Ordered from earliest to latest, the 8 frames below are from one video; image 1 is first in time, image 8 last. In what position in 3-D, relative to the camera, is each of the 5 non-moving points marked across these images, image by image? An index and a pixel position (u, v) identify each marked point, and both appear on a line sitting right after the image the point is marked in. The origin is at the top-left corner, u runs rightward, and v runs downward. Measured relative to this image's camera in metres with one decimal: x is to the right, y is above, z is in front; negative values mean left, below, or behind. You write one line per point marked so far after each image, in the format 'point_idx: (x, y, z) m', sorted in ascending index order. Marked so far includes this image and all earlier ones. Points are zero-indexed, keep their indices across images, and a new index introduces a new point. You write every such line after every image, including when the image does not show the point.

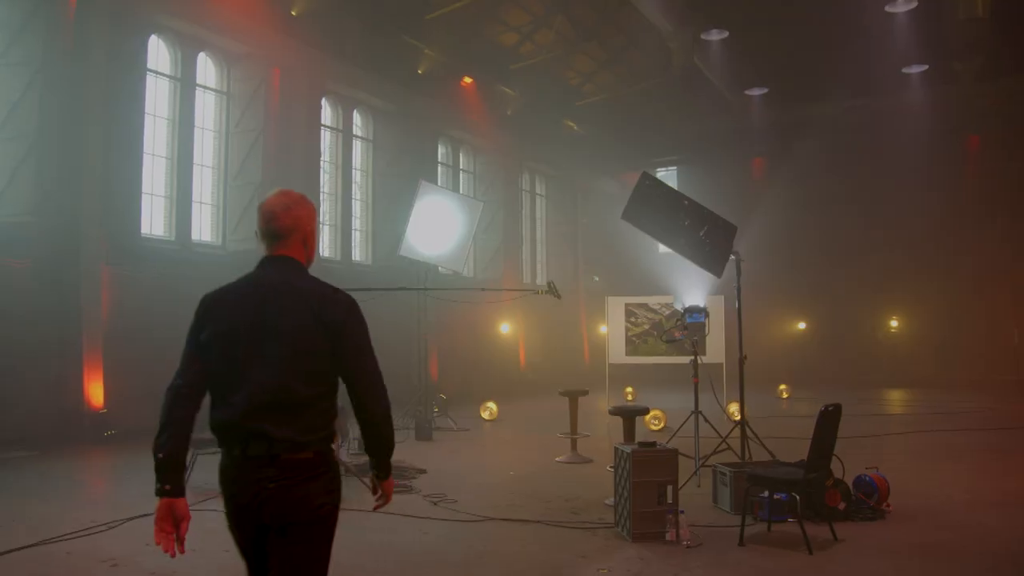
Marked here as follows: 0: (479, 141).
0: (-0.8, +3.6, +17.7) m
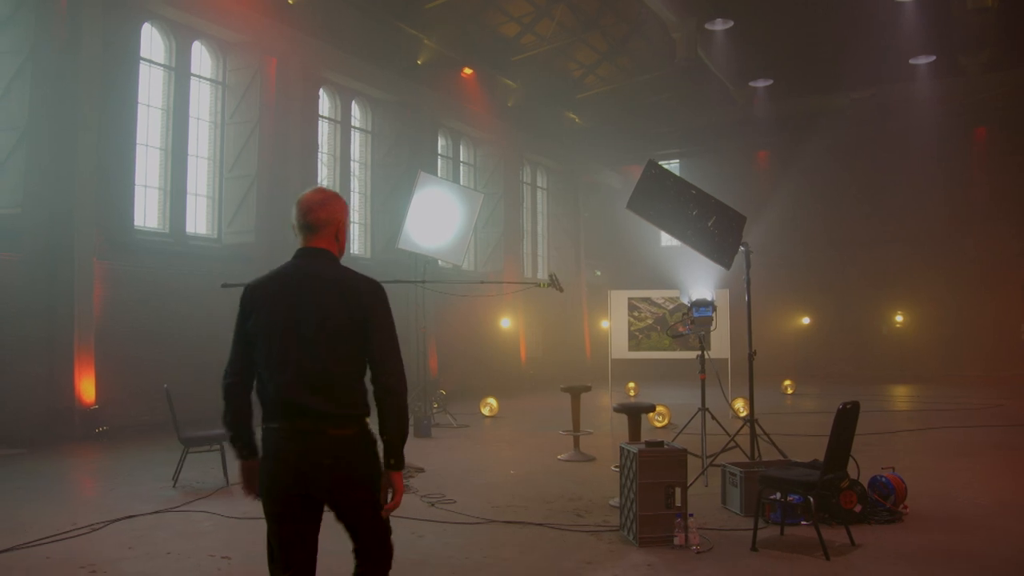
0: (-0.8, +3.8, +17.4) m
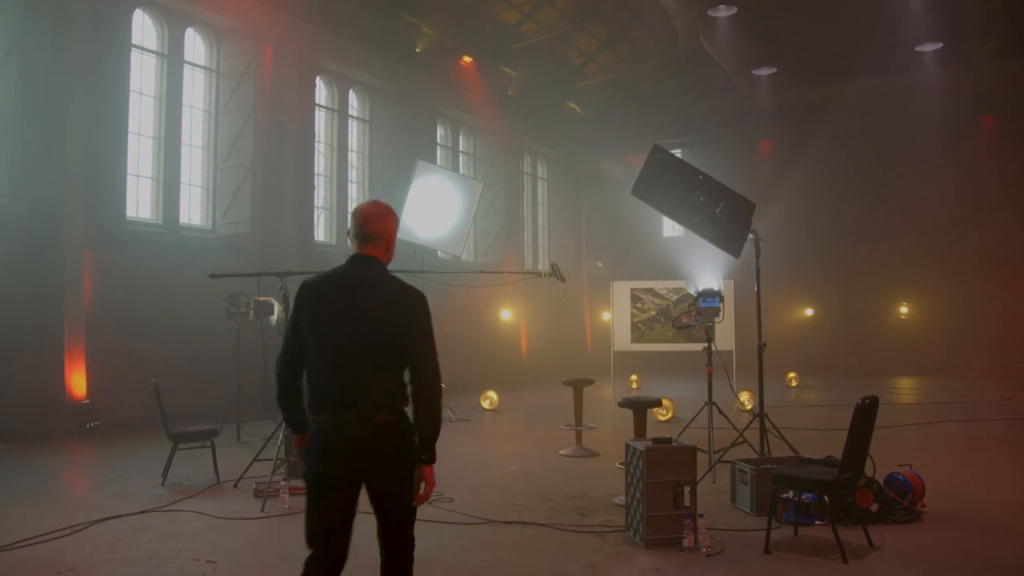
0: (-0.8, +4.0, +17.2) m
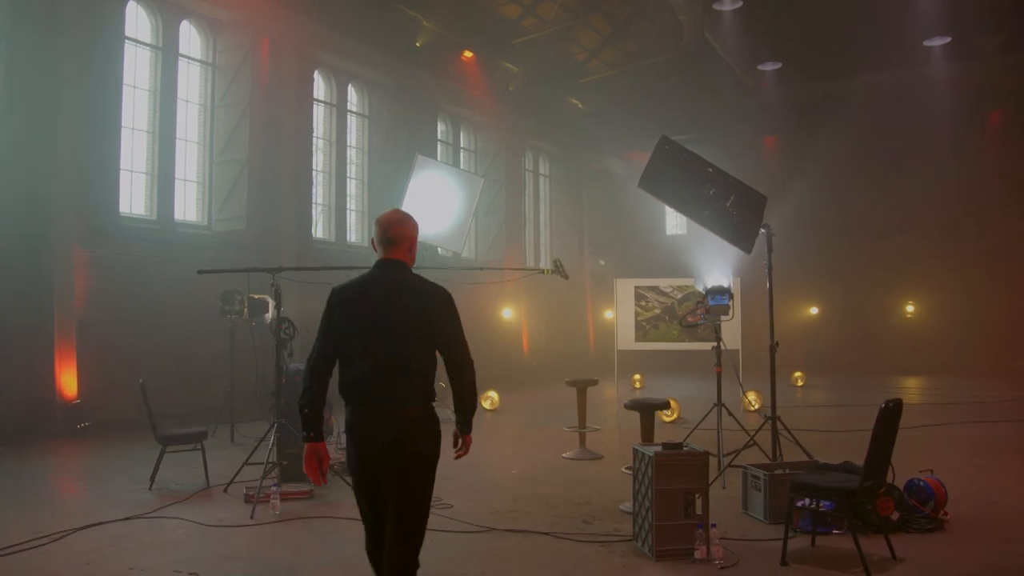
0: (-0.8, +4.0, +16.9) m
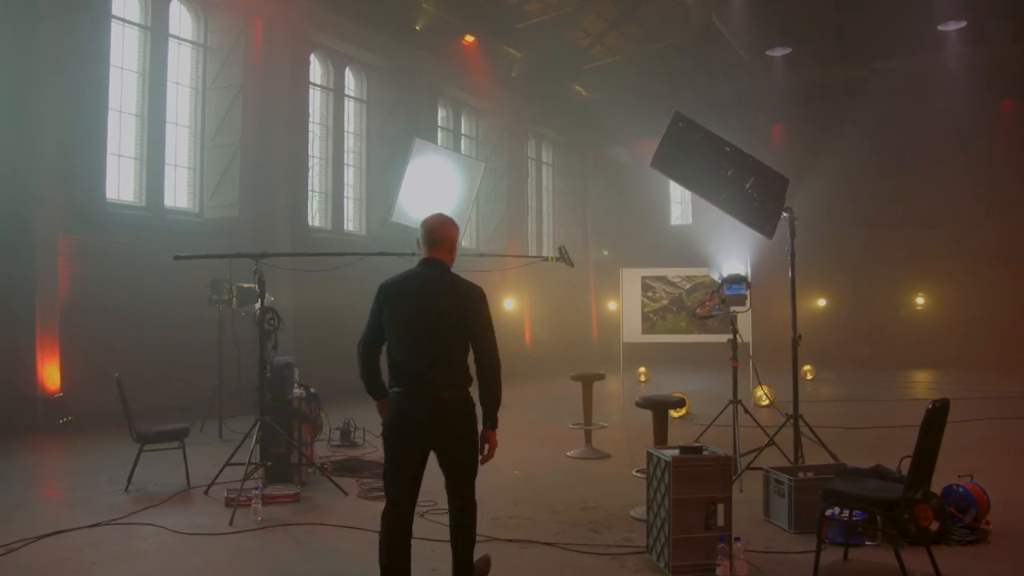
0: (-0.7, +4.2, +16.5) m
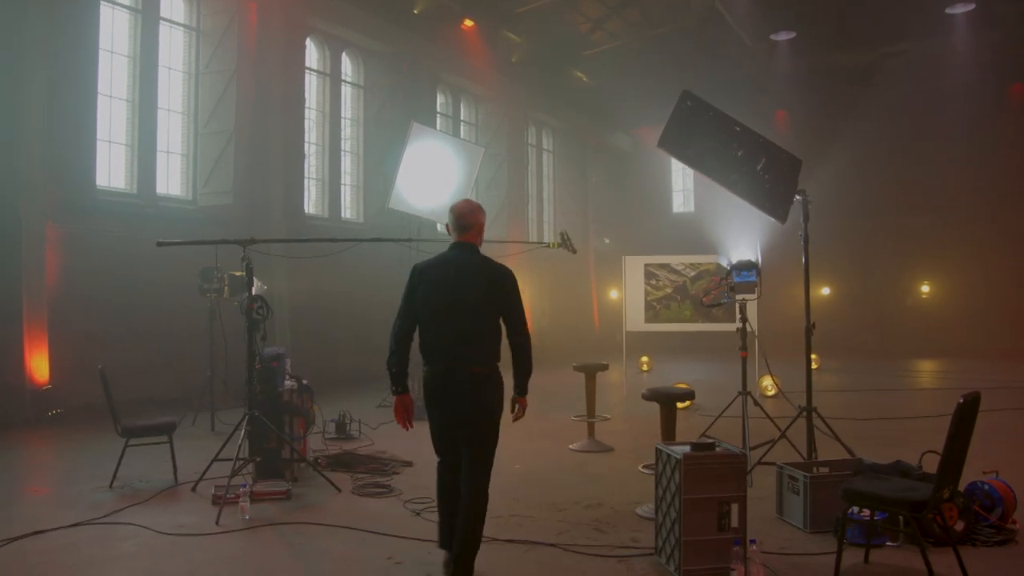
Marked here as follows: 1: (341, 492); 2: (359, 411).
0: (-0.7, +4.5, +16.2) m
1: (-1.1, -1.3, +4.7) m
2: (-1.9, -1.5, +8.9) m
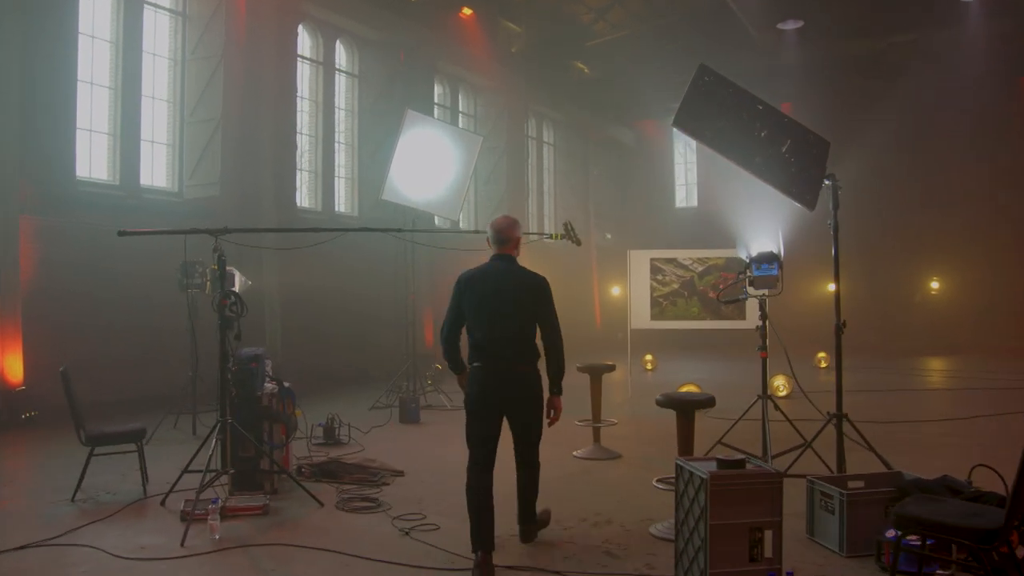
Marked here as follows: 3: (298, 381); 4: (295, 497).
0: (-0.7, +4.6, +15.8) m
1: (-1.1, -1.3, +4.3) m
2: (-1.9, -1.5, +8.4) m
3: (-3.1, -1.4, +10.5) m
4: (-1.3, -1.3, +4.4) m
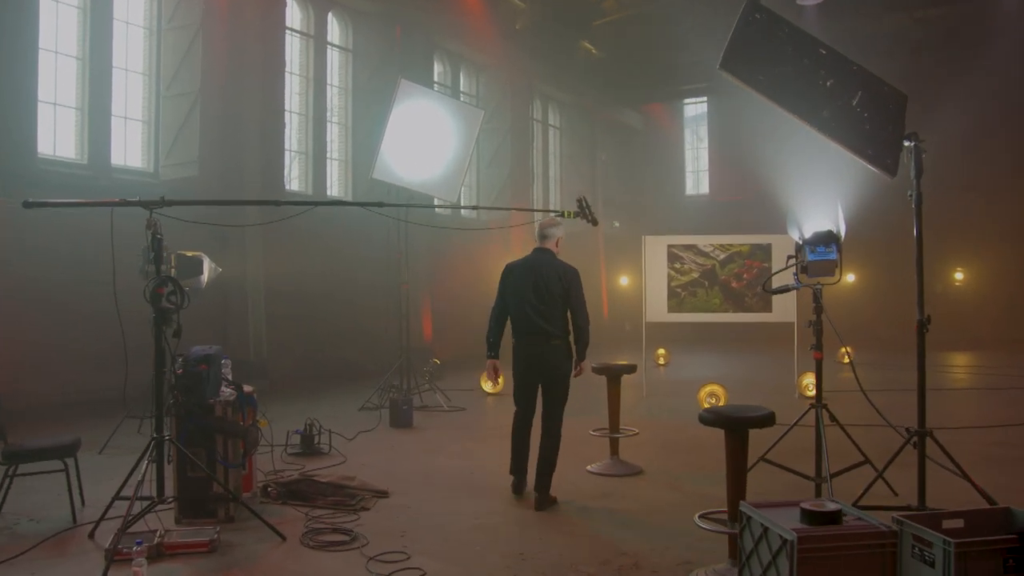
0: (-0.6, +4.8, +15.0) m
1: (-1.1, -1.2, +3.5) m
2: (-1.9, -1.3, +7.7) m
3: (-3.1, -1.2, +9.7) m
4: (-1.3, -1.2, +3.7) m
